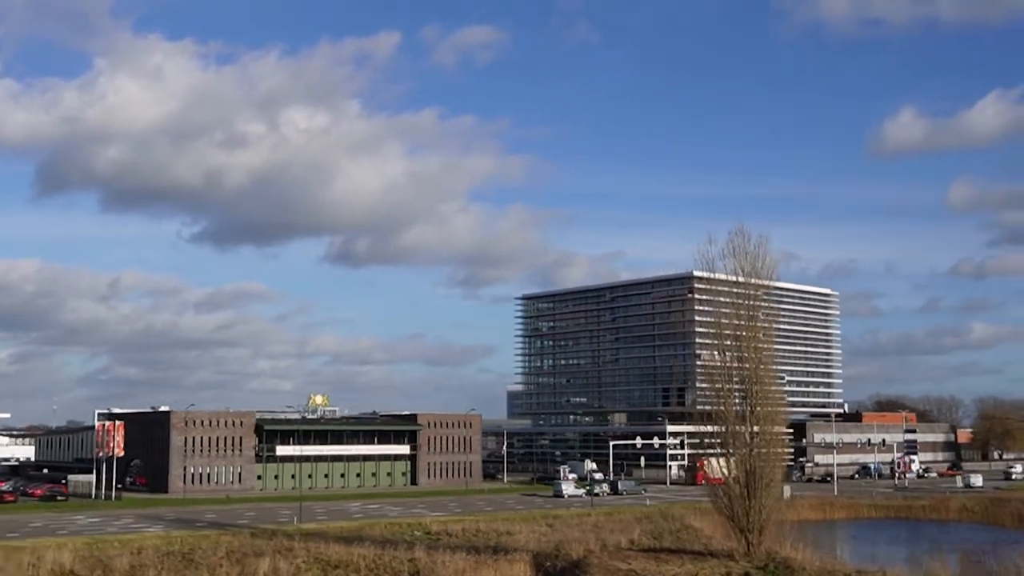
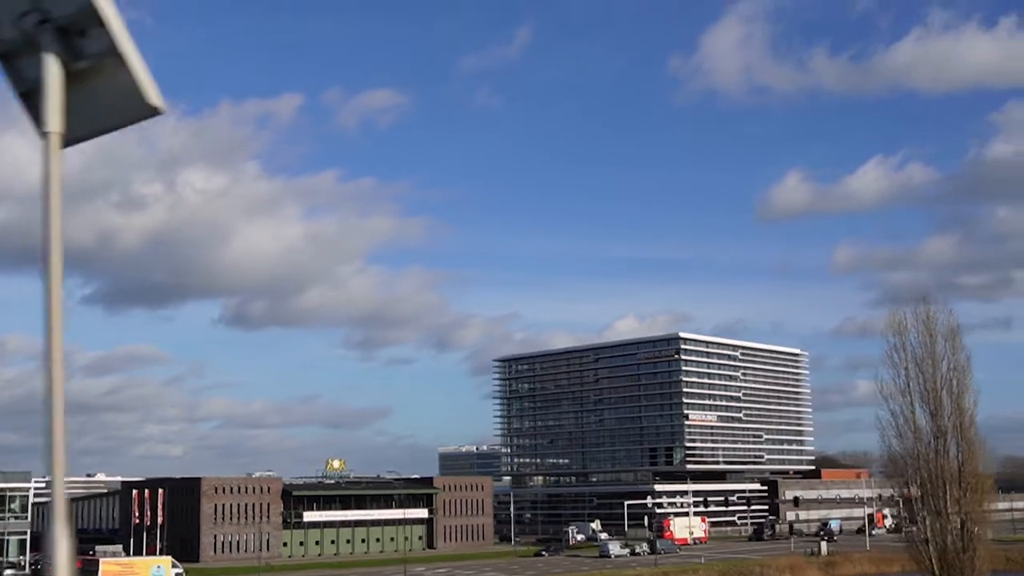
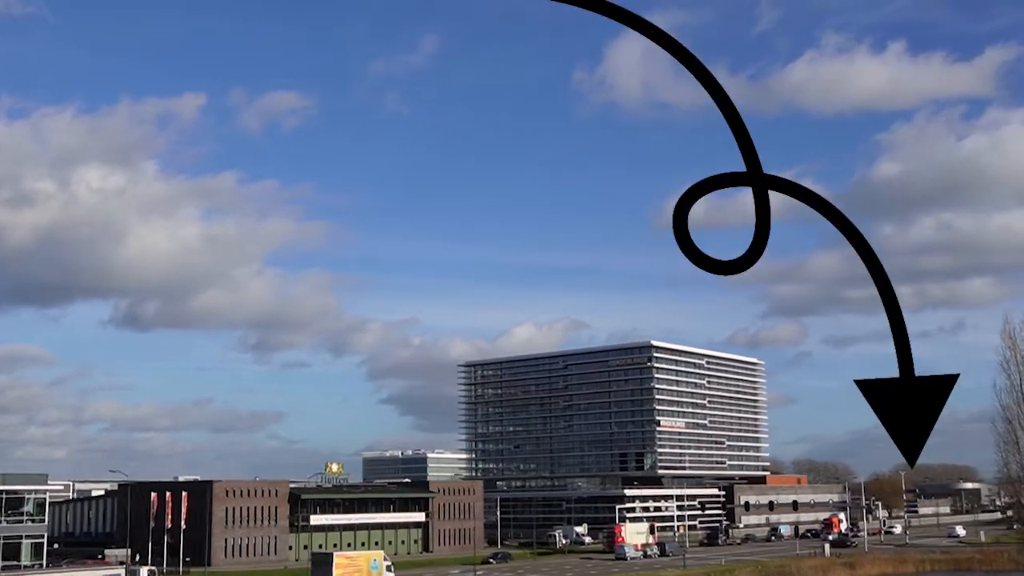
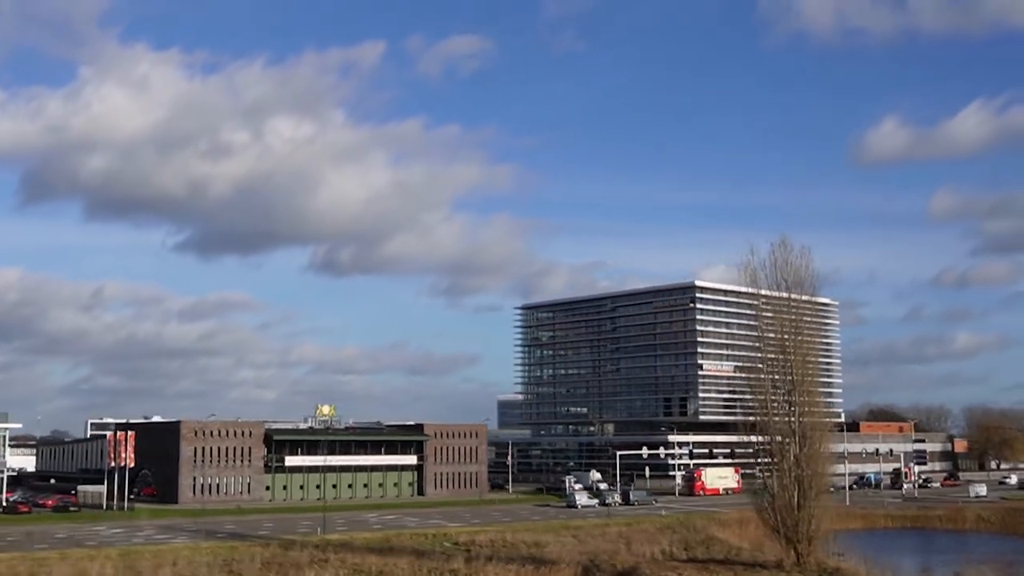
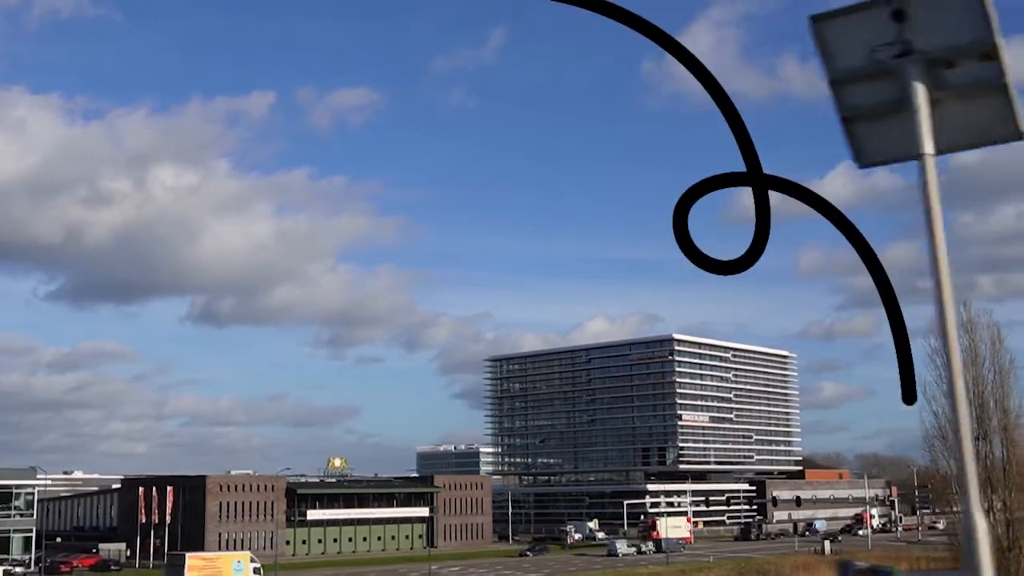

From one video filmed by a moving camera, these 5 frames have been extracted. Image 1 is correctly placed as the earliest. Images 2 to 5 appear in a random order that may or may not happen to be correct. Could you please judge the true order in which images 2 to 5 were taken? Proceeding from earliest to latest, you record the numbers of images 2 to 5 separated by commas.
4, 2, 5, 3
